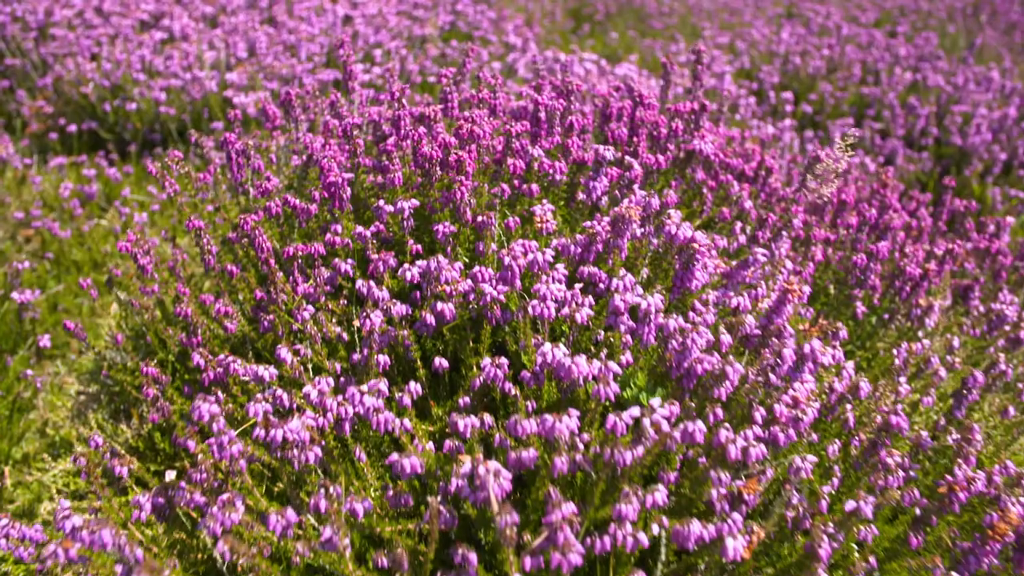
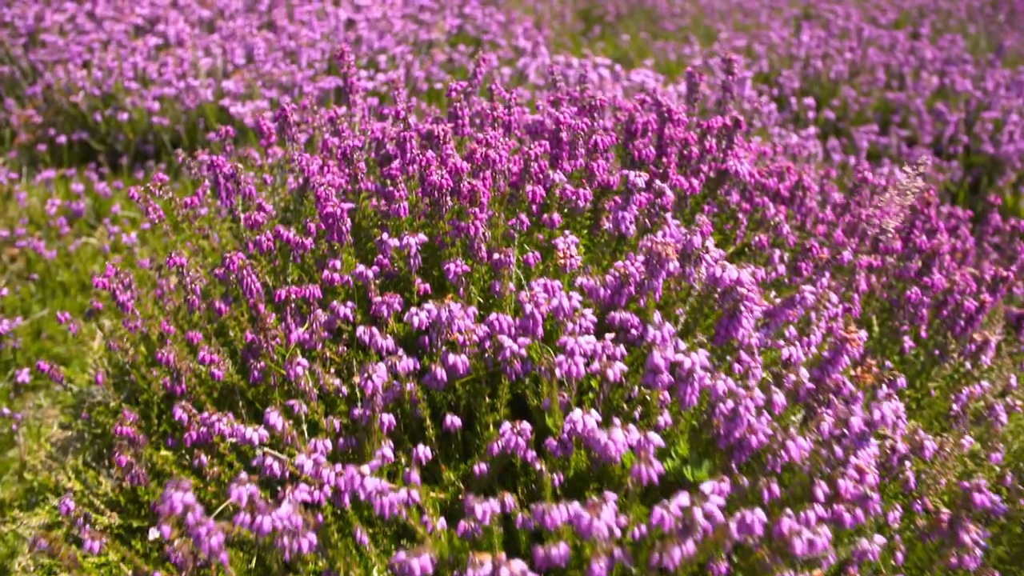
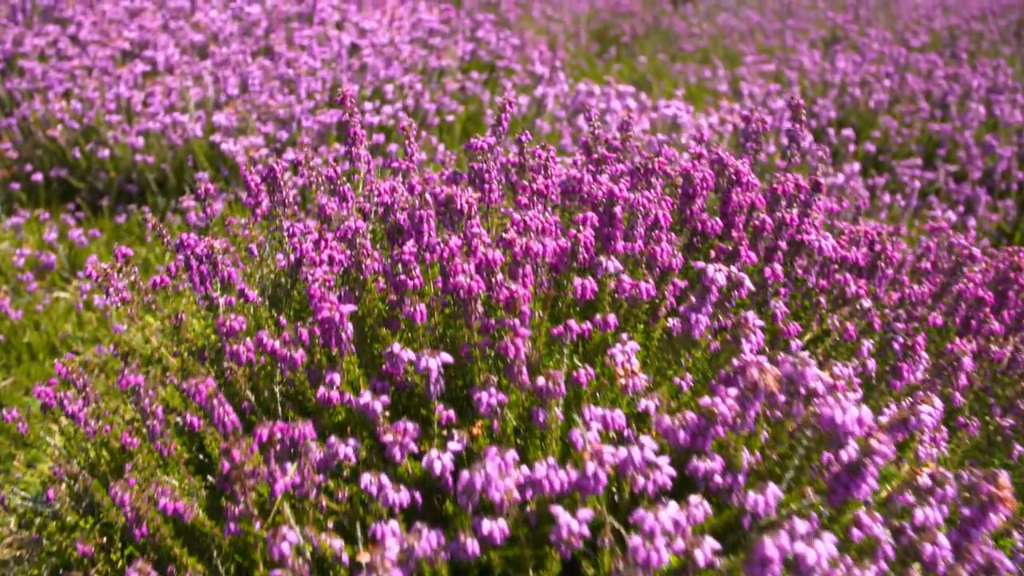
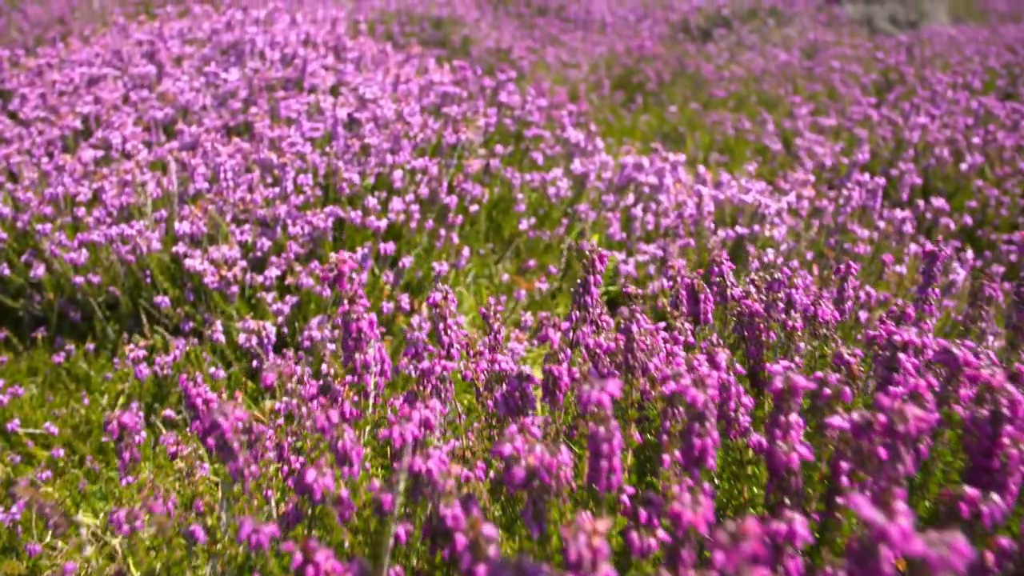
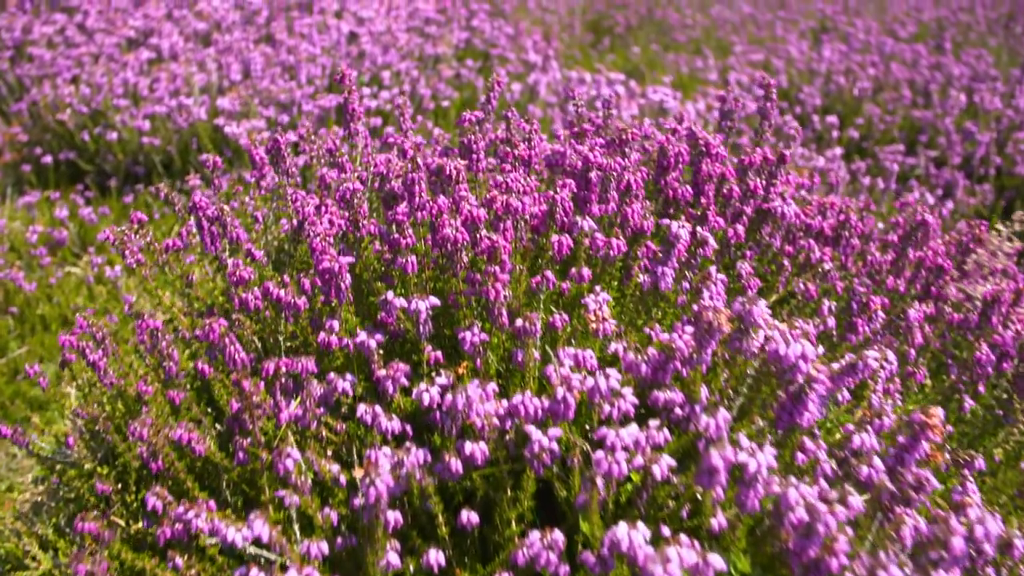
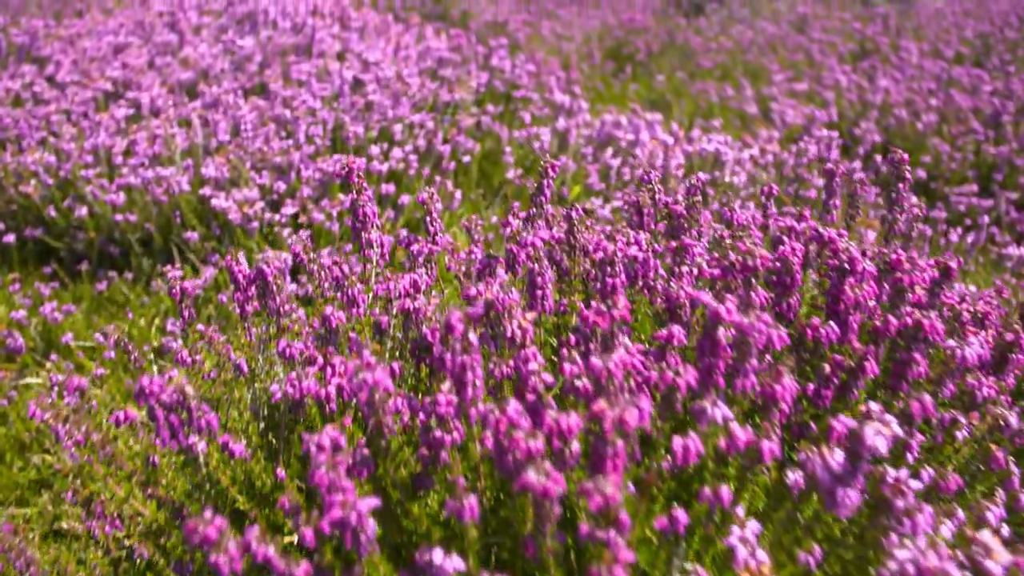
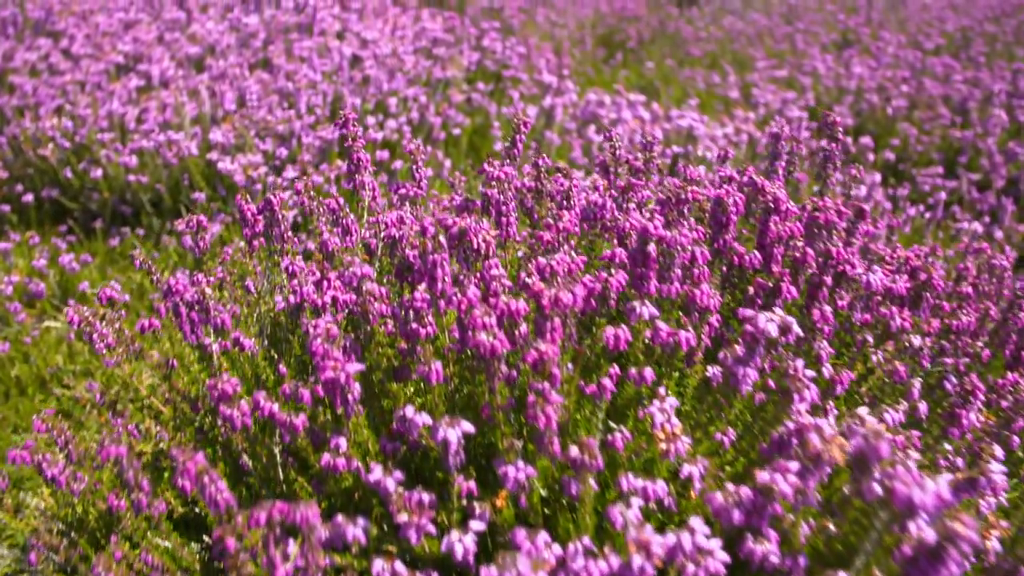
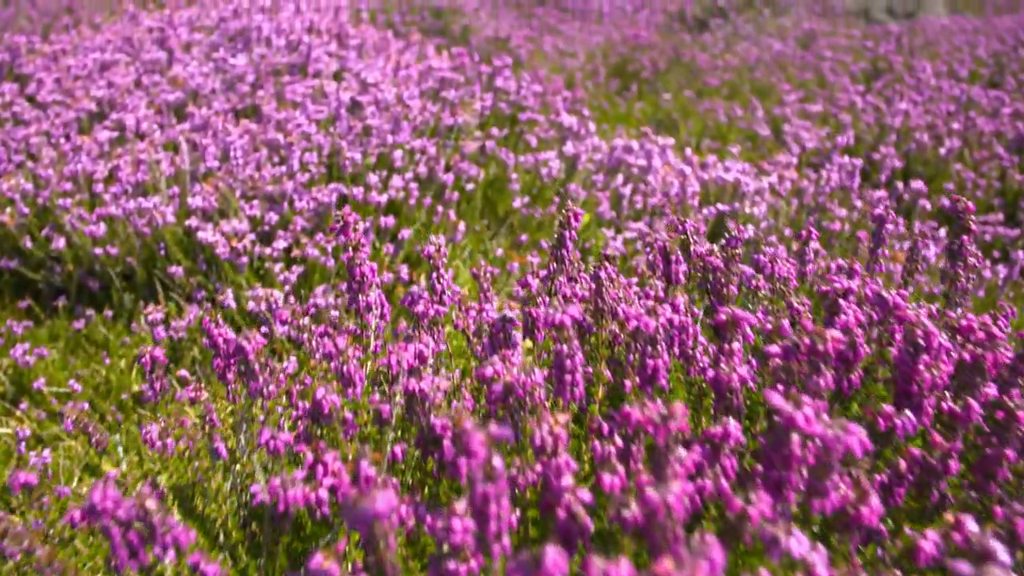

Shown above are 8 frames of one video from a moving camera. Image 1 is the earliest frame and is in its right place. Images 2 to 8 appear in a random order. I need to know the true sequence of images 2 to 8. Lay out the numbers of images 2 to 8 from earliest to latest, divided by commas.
2, 5, 3, 7, 6, 8, 4
